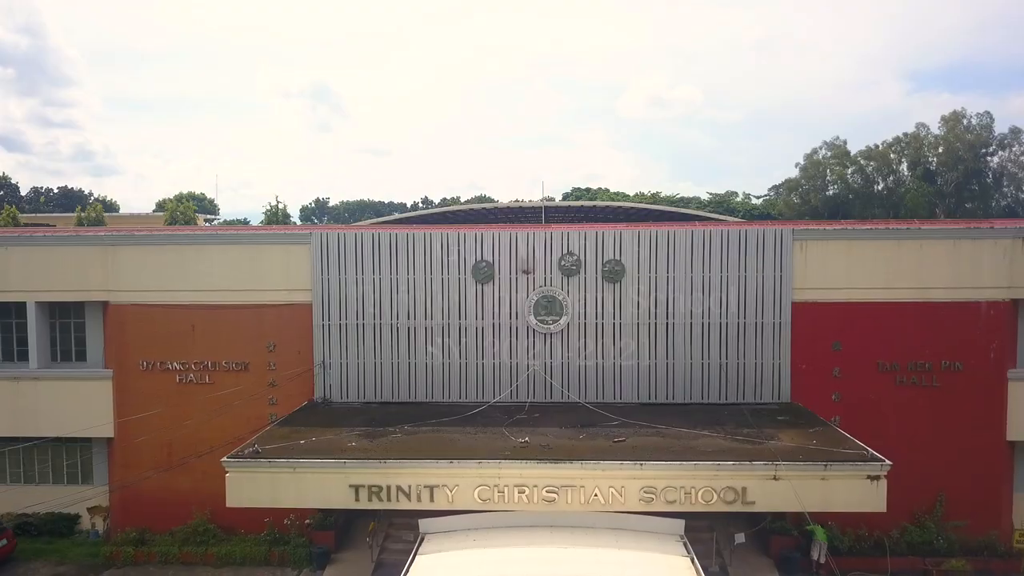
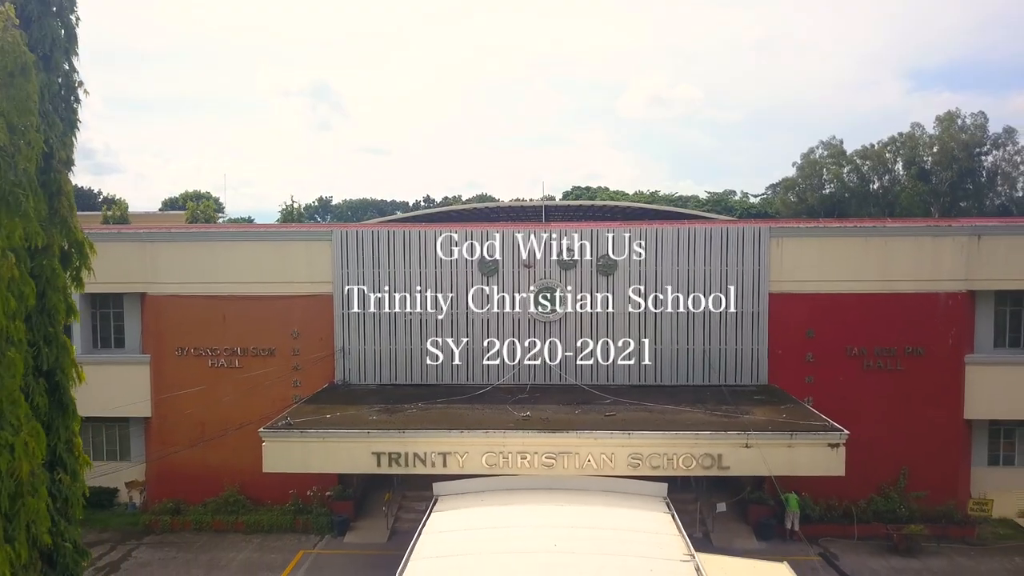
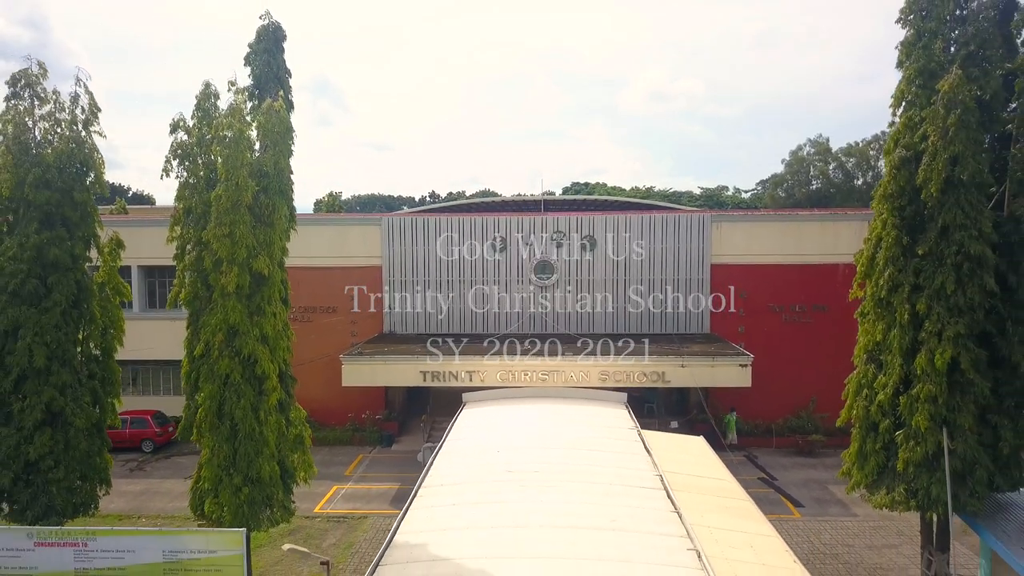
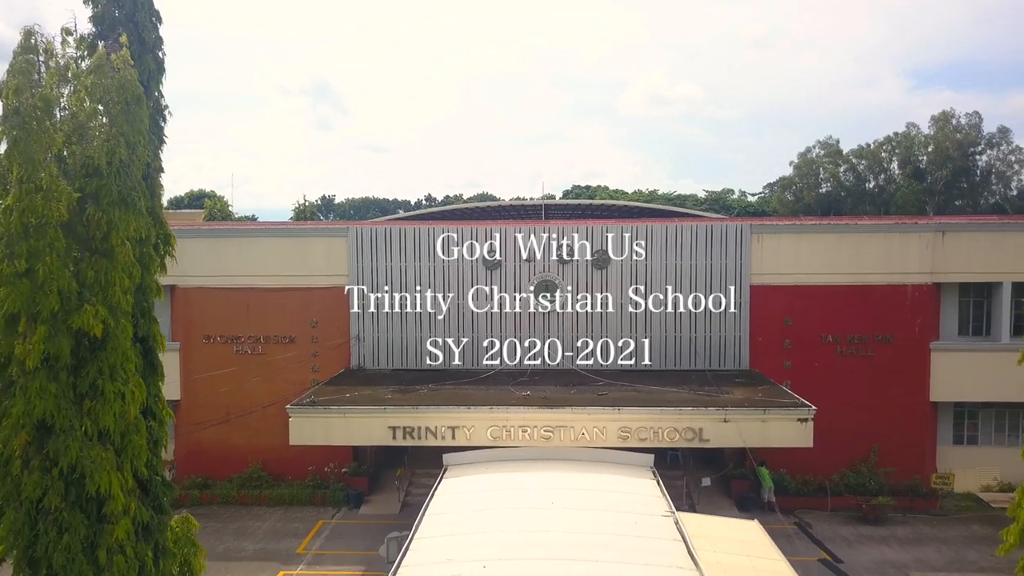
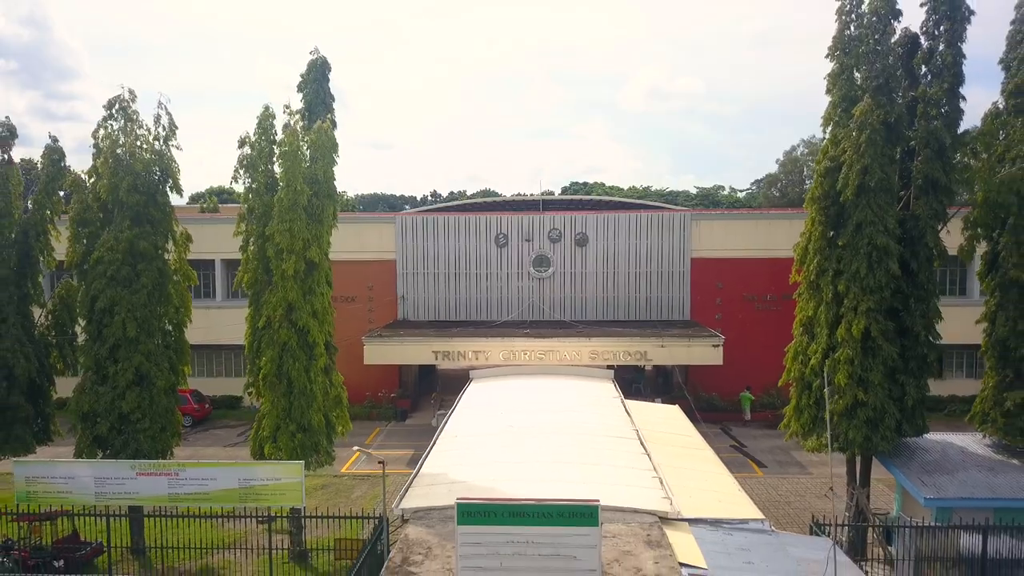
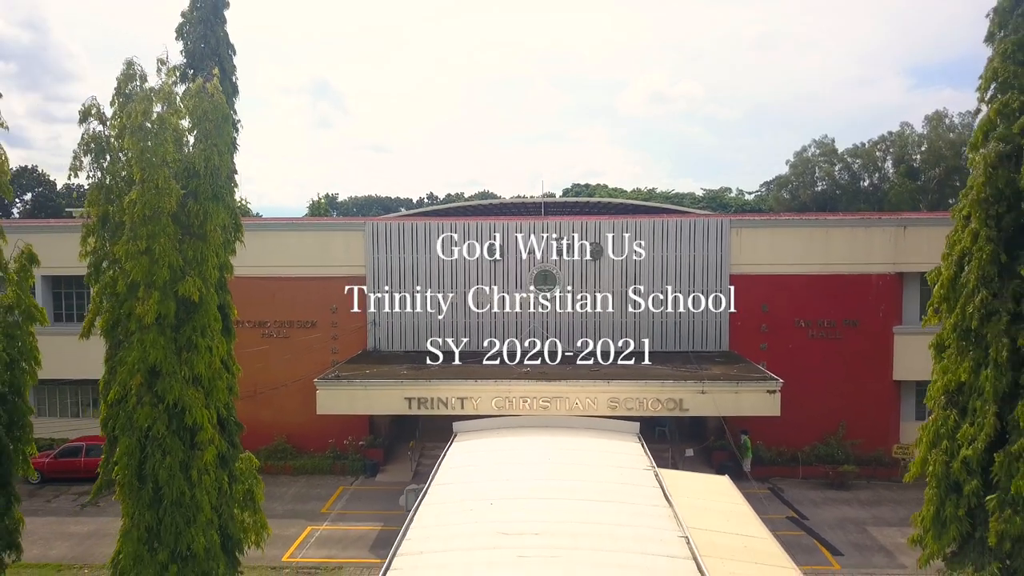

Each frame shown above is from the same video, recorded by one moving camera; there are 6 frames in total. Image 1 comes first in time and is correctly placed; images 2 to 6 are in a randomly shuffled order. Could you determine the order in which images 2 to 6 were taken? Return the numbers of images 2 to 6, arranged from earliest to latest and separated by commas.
2, 4, 6, 3, 5
